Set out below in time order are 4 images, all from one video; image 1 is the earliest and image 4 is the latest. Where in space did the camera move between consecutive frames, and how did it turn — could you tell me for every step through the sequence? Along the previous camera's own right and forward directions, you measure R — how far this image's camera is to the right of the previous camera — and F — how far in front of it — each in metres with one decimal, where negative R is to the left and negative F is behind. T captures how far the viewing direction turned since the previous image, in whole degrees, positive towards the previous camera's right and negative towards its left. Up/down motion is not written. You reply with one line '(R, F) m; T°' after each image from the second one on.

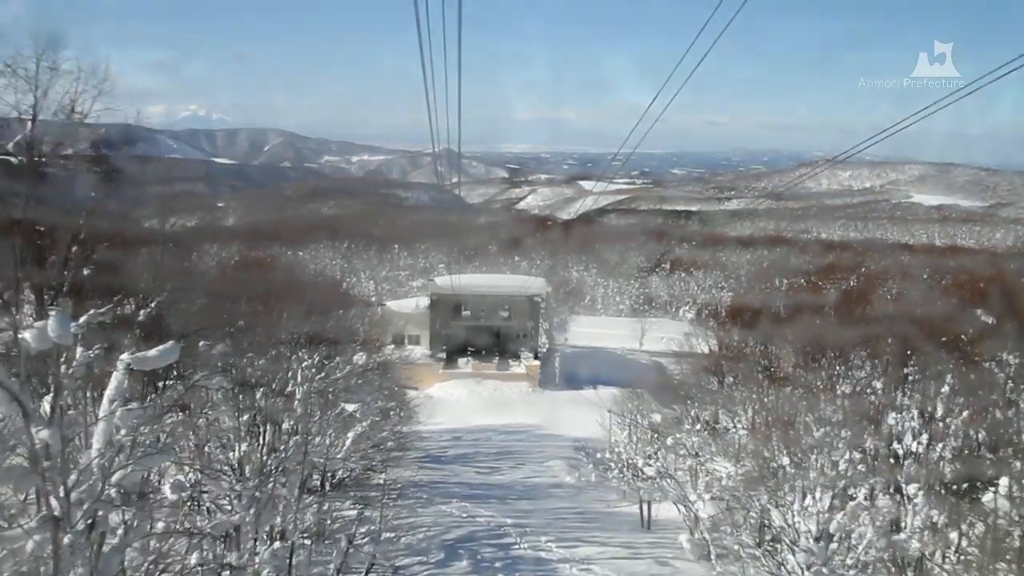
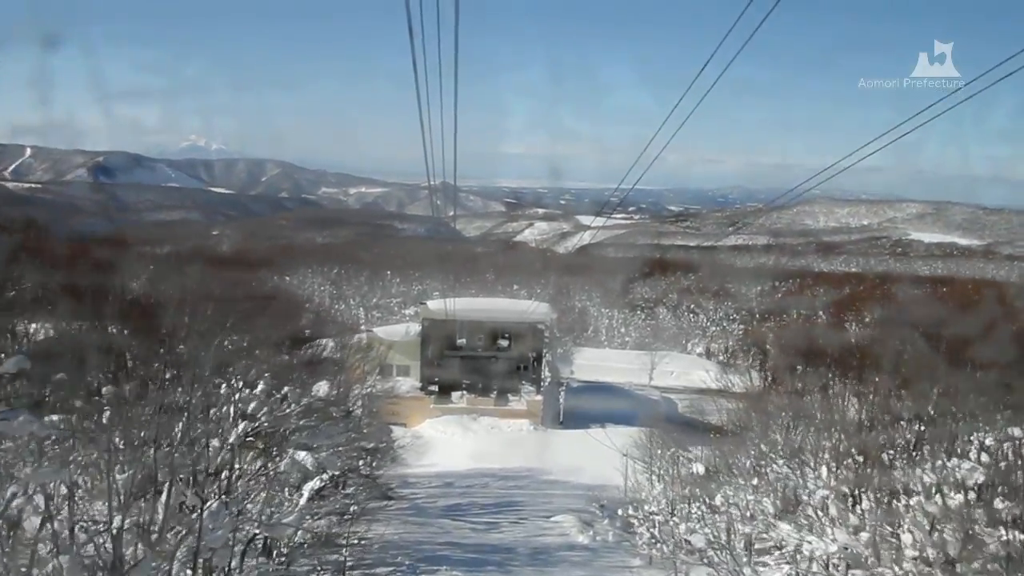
(-0.1, +1.5) m; 0°
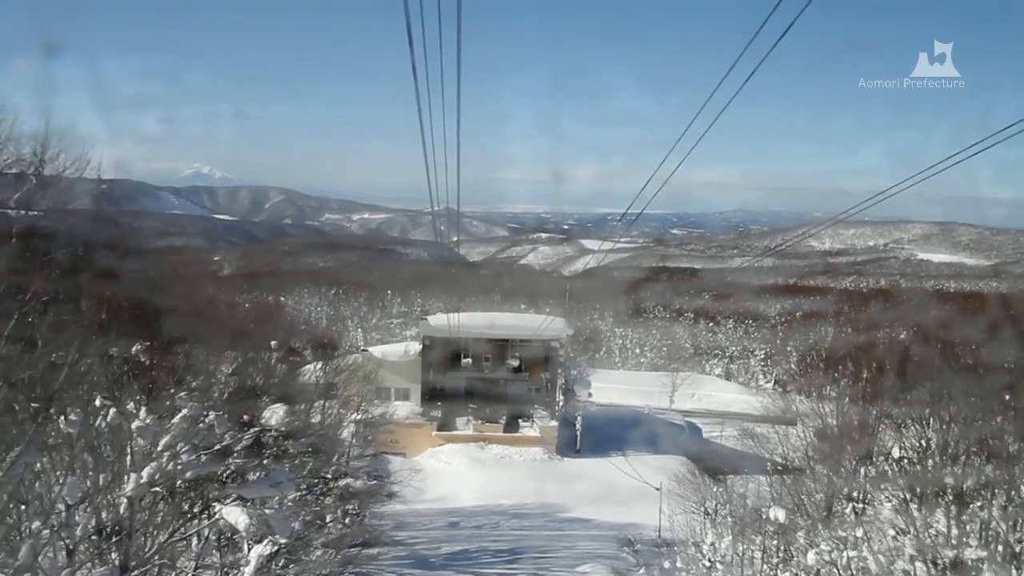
(-0.1, +1.3) m; 0°
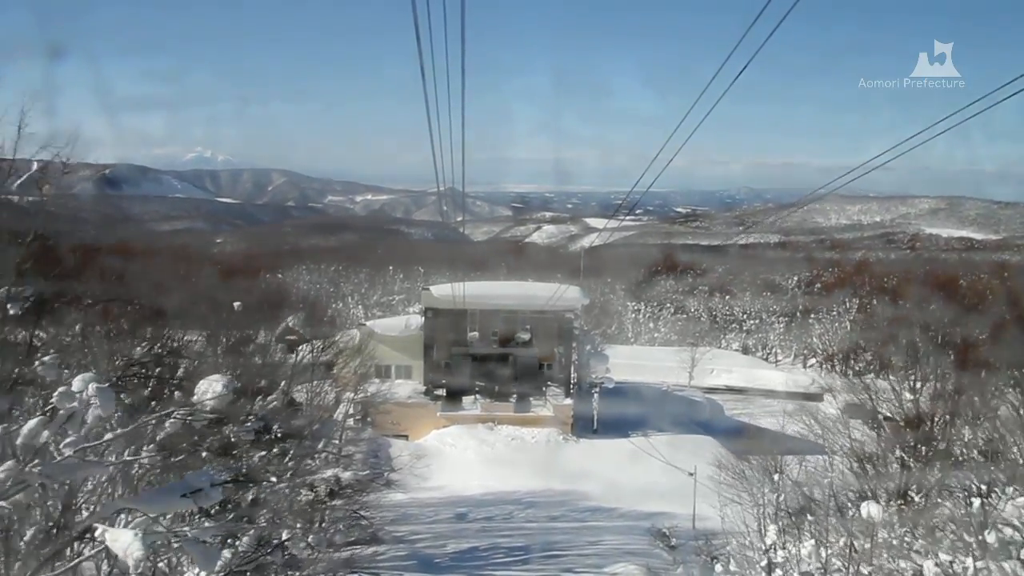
(-0.1, +1.0) m; 0°
